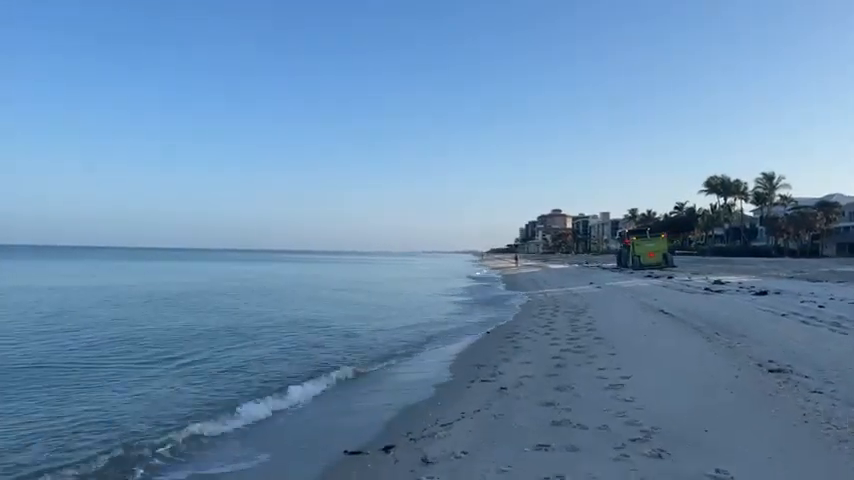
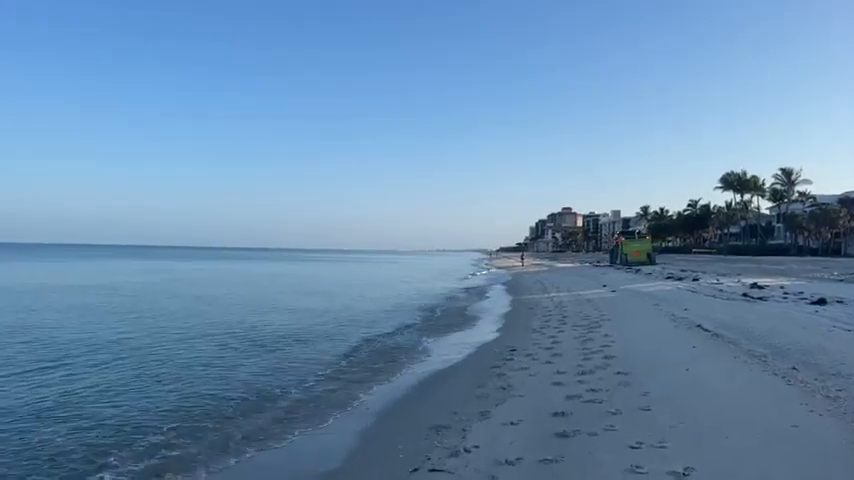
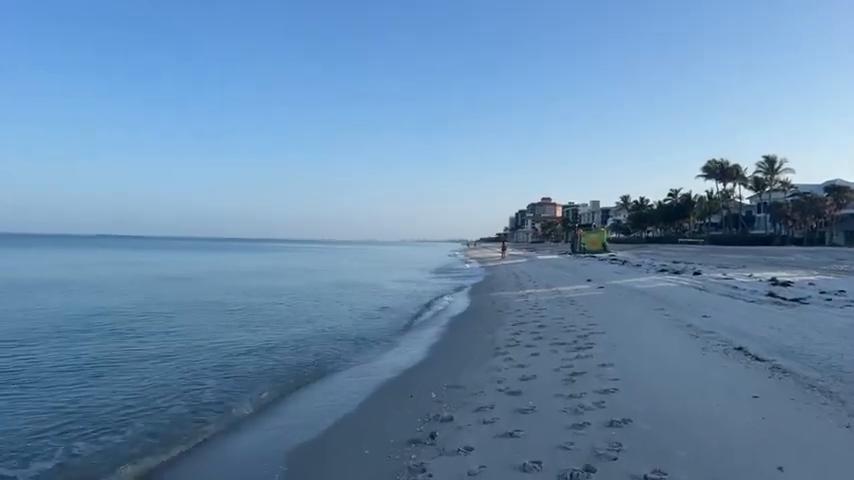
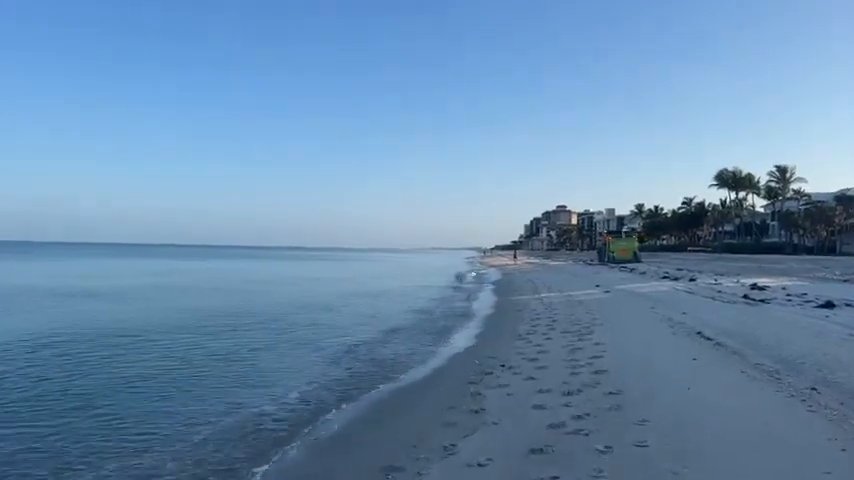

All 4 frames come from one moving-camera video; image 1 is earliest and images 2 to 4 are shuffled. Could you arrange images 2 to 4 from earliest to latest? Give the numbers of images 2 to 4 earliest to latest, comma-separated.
2, 4, 3
